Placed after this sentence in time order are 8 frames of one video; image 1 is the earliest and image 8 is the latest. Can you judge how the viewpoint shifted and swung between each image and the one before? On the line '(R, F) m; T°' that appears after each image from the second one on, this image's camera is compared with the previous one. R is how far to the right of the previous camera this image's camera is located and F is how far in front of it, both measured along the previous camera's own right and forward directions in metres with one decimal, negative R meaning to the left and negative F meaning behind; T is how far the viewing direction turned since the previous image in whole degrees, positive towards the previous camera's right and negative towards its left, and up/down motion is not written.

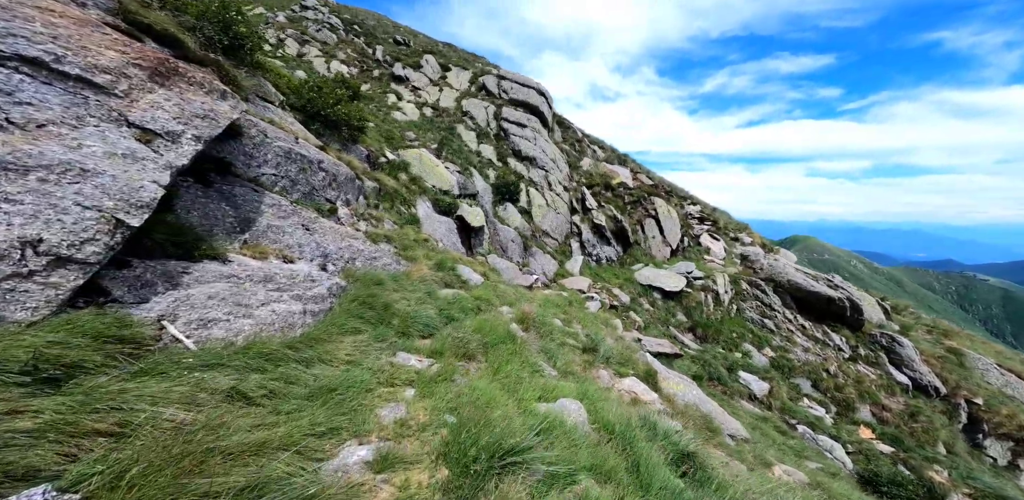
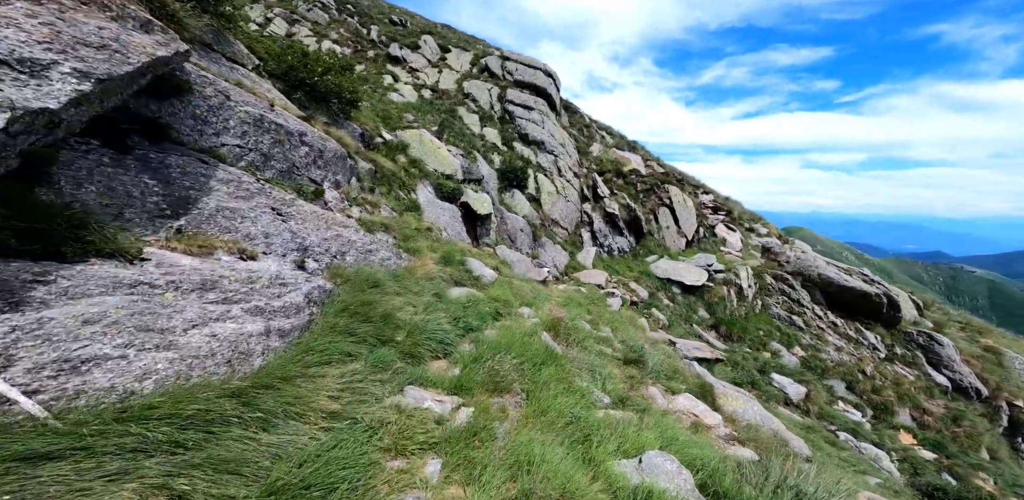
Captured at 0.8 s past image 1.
(-0.8, +2.6) m; +1°
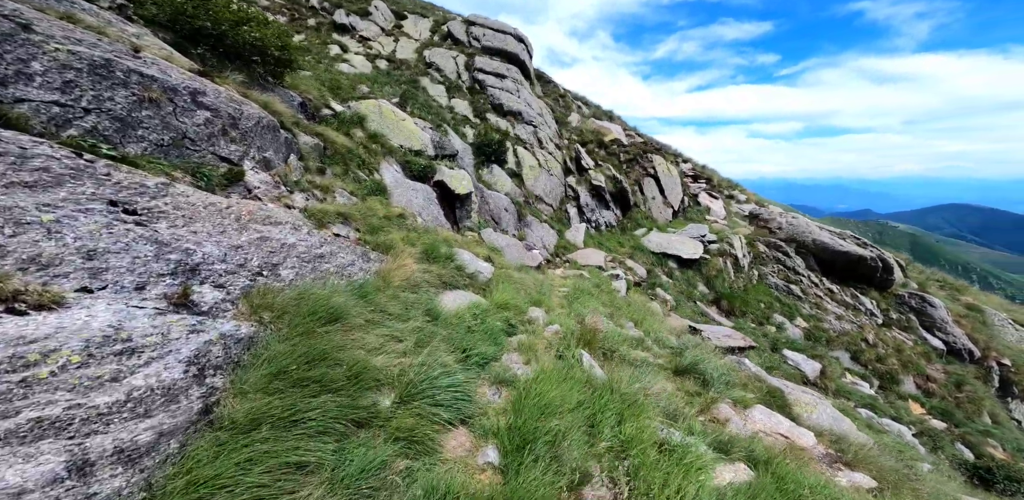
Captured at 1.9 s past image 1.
(-0.8, +3.2) m; +4°
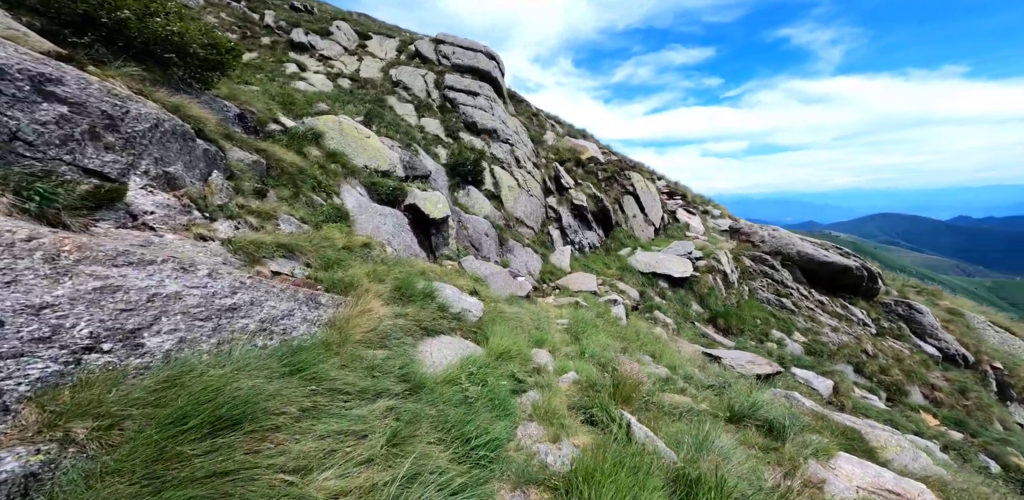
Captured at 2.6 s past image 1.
(-0.4, +2.1) m; +3°
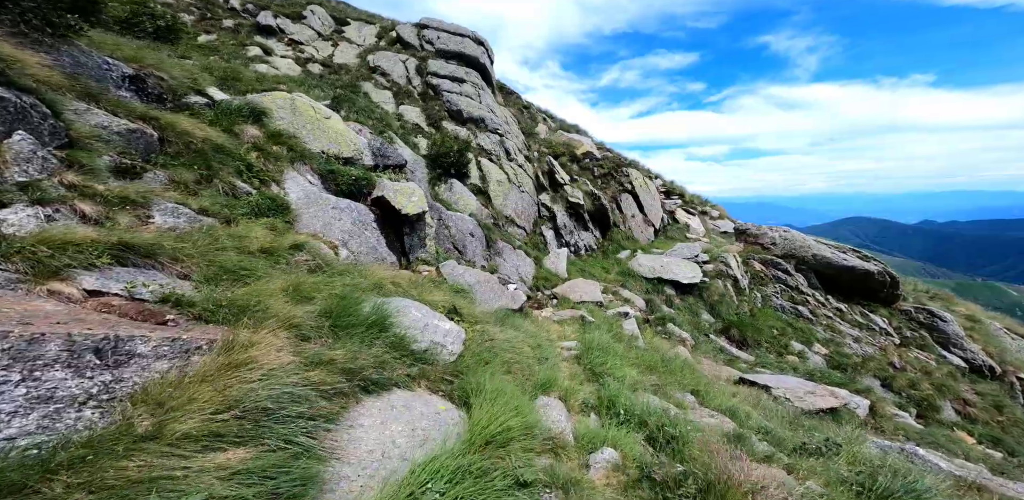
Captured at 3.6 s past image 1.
(-0.1, +2.8) m; +2°
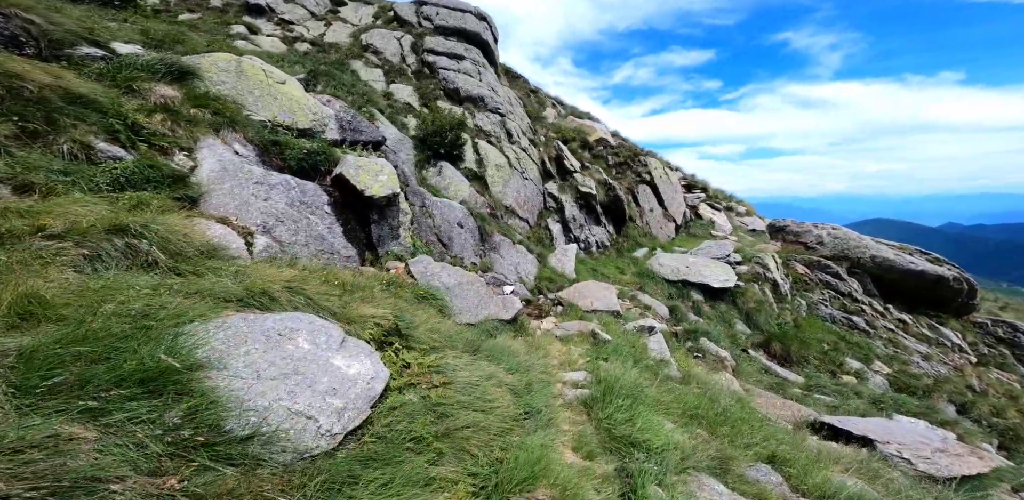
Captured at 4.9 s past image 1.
(+0.4, +2.8) m; -1°
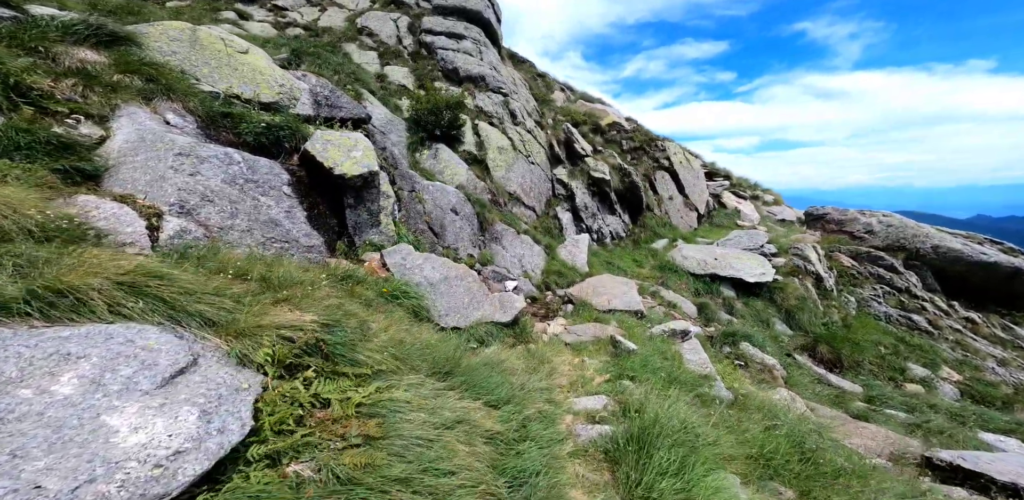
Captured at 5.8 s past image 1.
(+0.2, +1.8) m; -2°
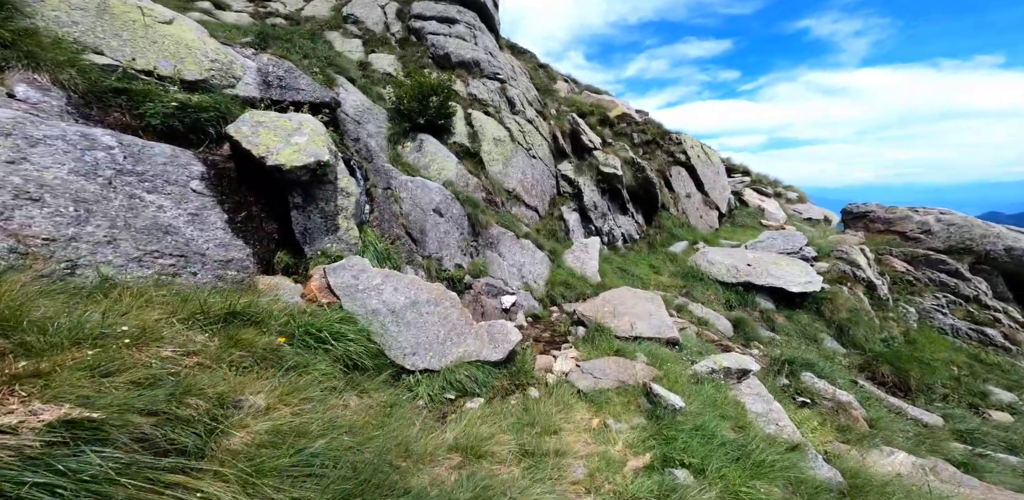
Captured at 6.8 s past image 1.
(+0.2, +2.1) m; -1°
